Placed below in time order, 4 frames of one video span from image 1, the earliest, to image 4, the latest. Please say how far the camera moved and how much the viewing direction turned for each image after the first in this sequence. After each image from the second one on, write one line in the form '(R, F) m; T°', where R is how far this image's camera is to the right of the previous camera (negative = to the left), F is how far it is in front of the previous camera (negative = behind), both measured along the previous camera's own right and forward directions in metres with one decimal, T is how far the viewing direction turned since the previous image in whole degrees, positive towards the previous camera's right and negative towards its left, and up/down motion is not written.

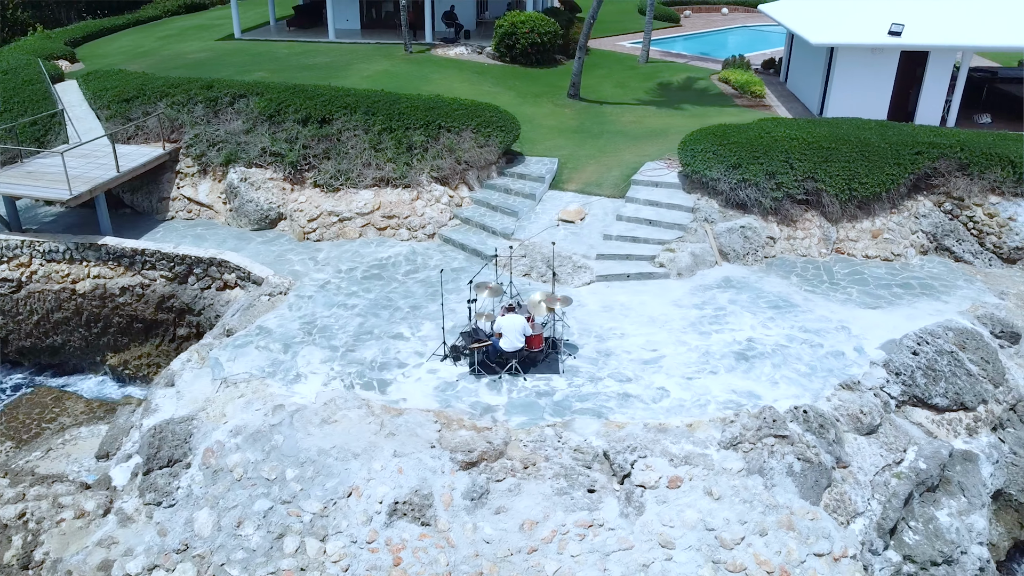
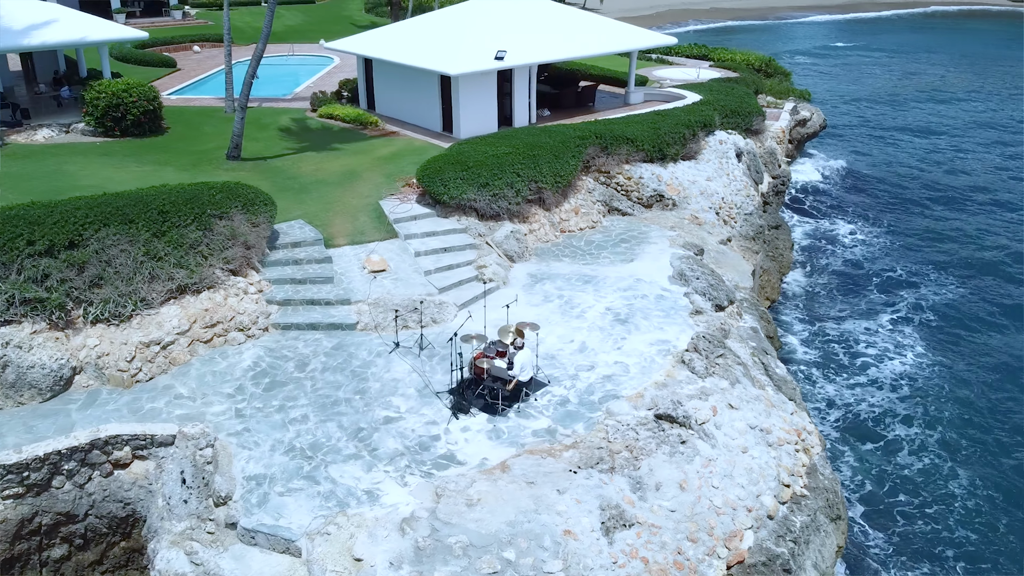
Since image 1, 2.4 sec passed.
(-10.4, +2.3) m; +41°
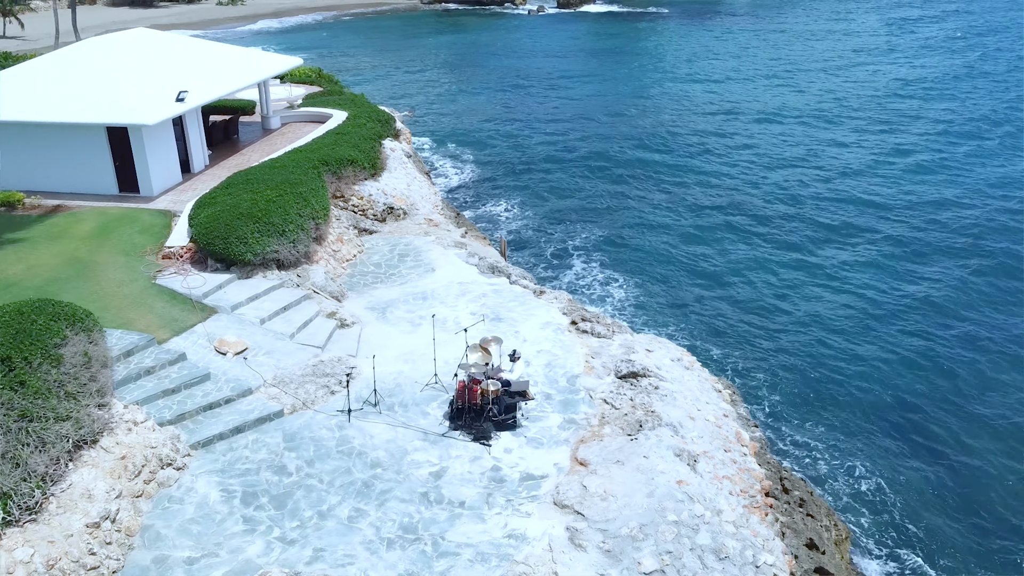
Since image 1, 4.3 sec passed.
(-9.6, +2.5) m; +37°
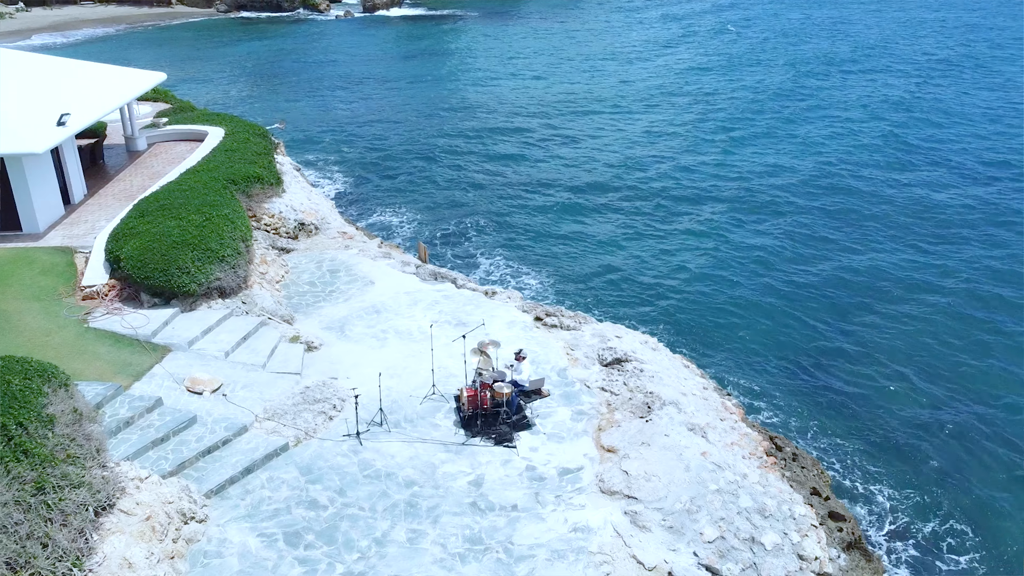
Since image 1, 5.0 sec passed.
(-3.9, +0.4) m; +13°
